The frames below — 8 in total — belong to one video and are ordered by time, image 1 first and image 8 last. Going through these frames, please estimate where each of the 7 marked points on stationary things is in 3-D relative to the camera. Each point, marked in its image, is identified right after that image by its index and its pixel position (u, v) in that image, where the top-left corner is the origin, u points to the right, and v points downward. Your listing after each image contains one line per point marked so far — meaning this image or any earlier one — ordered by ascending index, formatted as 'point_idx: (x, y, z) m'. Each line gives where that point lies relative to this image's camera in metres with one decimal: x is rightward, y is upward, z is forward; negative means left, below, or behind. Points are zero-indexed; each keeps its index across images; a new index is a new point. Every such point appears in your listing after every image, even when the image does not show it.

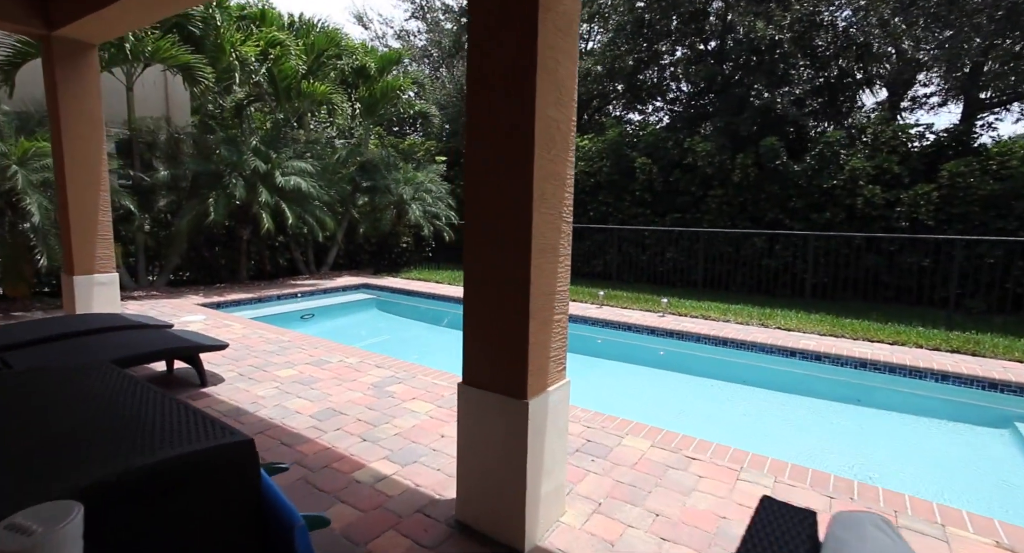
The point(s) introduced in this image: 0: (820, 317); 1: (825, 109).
0: (+3.4, -0.5, +5.8) m
1: (+5.0, +2.7, +8.4) m
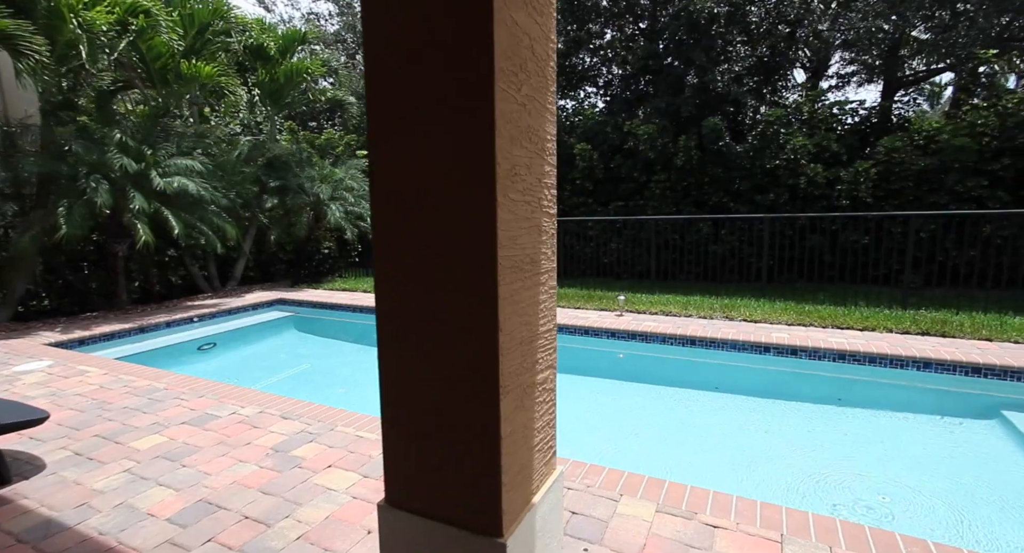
0: (+2.8, -0.3, +5.4) m
1: (+3.9, +2.9, +8.1) m
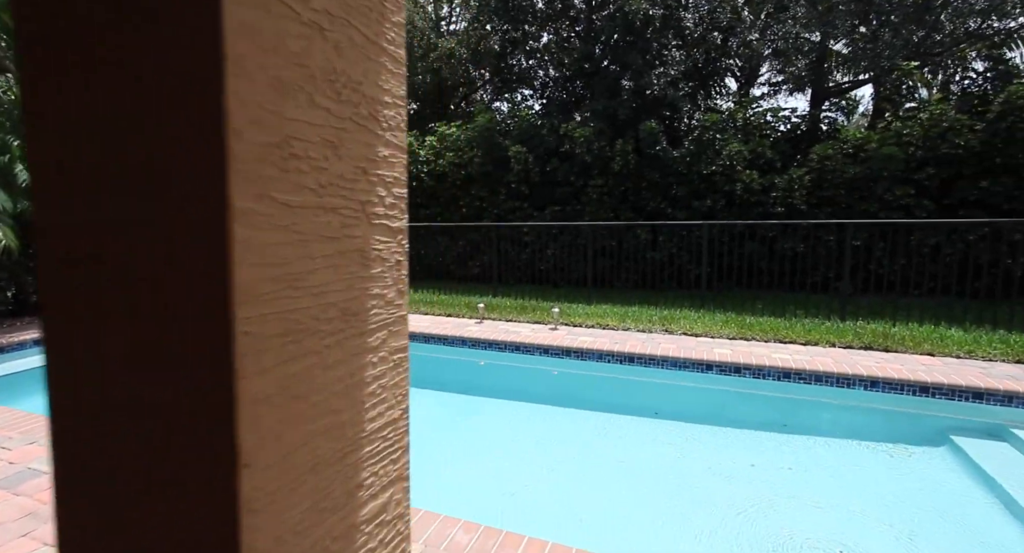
0: (+2.1, -0.4, +5.2) m
1: (+2.8, +2.8, +8.0) m
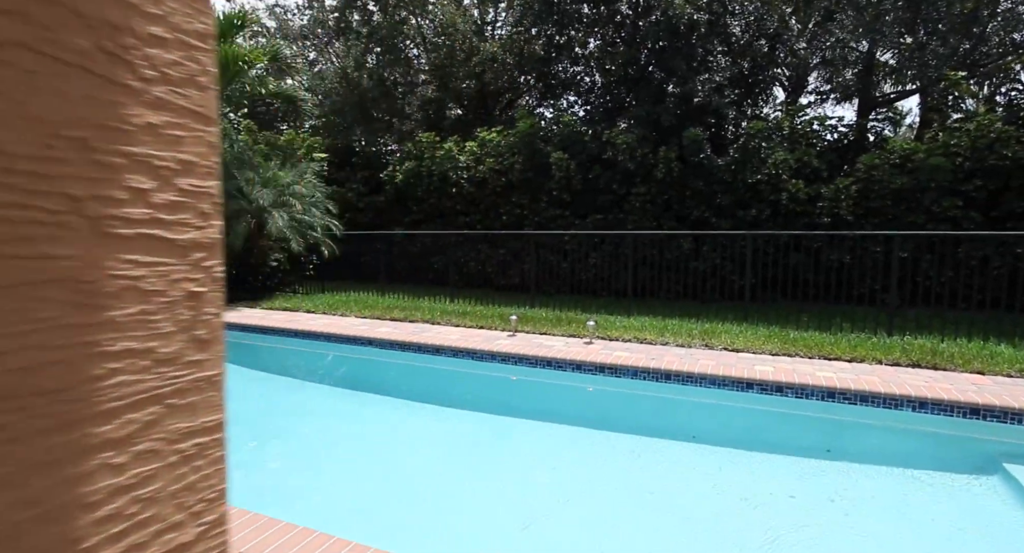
0: (+2.6, -0.5, +5.1) m
1: (+3.5, +2.7, +7.9) m
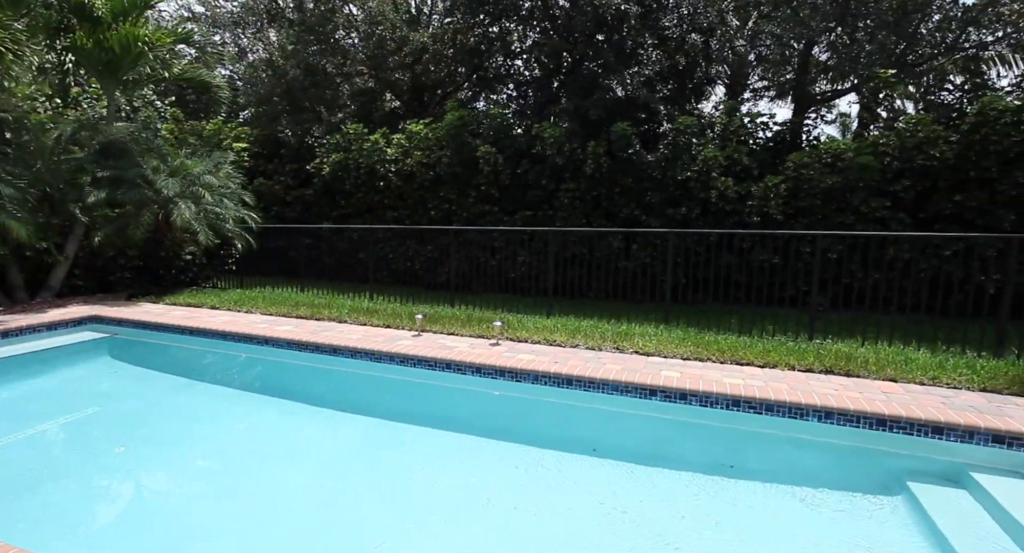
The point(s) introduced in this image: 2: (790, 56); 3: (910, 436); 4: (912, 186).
0: (+1.6, -0.5, +4.8) m
1: (+2.4, +2.7, +7.7) m
2: (+4.0, +3.2, +7.6) m
3: (+2.3, -0.9, +2.9) m
4: (+4.7, +1.1, +6.0) m
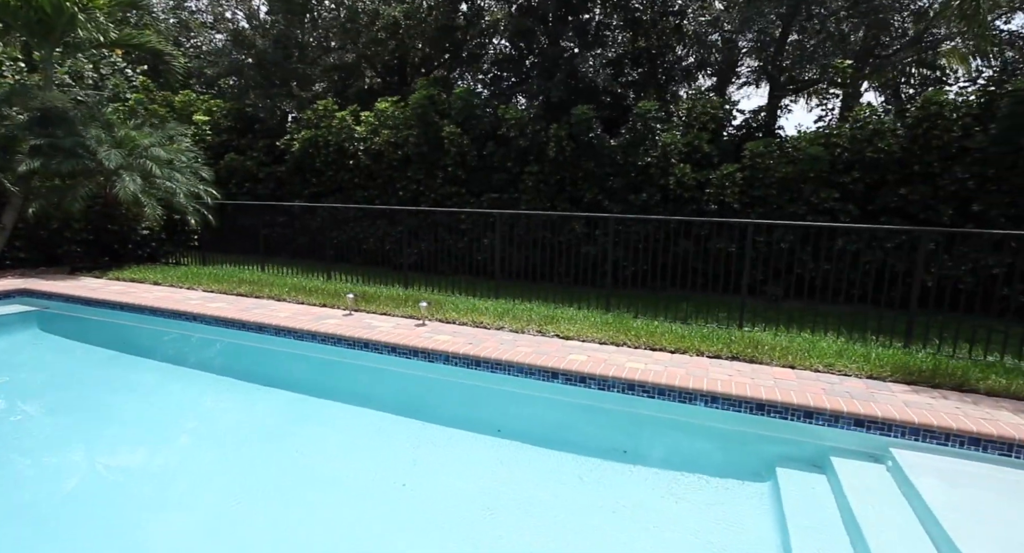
0: (+1.0, -0.4, +5.0) m
1: (+1.9, +2.9, +7.7) m
2: (+3.5, +3.4, +7.5) m
3: (+1.6, -0.9, +3.1) m
4: (+4.1, +1.2, +6.1) m
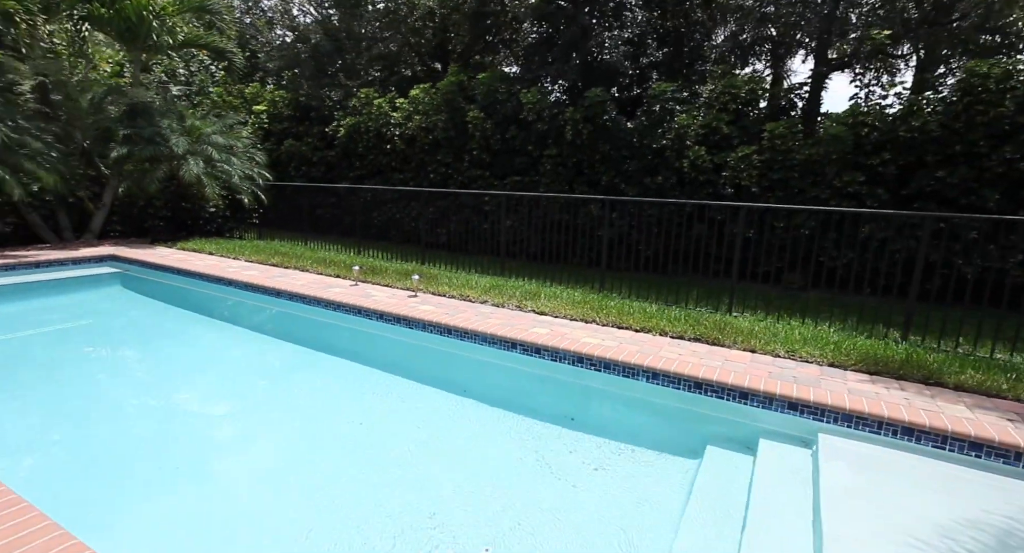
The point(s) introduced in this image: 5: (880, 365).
0: (+0.9, -0.2, +5.0) m
1: (+2.3, +3.1, +7.5) m
2: (+3.9, +3.5, +7.1) m
3: (+1.3, -0.7, +3.1) m
4: (+4.2, +1.3, +5.6) m
5: (+2.3, -0.5, +3.2) m
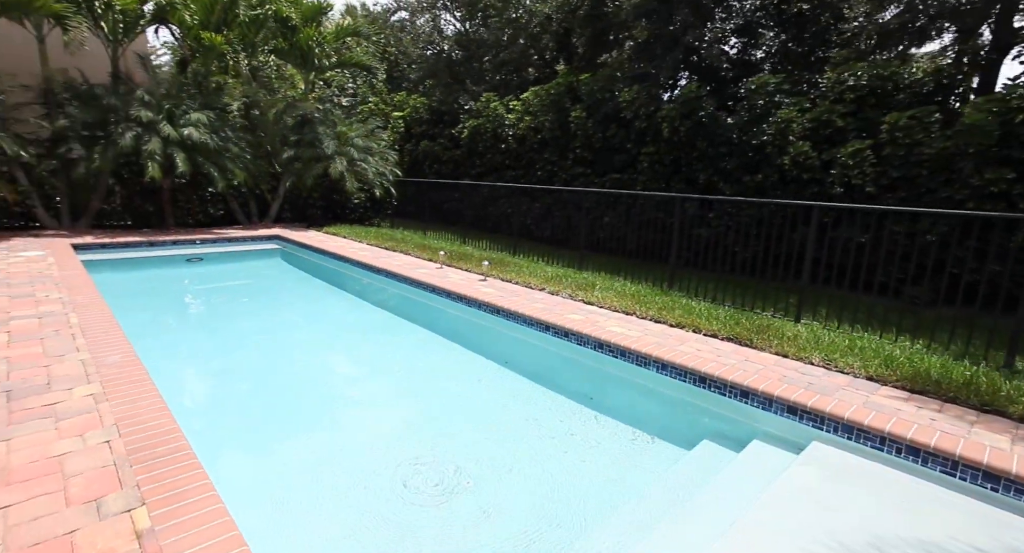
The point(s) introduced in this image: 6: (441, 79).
0: (+1.5, -0.2, +4.9) m
1: (+3.8, +3.0, +6.9) m
2: (+5.2, +3.3, +6.0) m
3: (+1.3, -0.7, +3.0) m
4: (+5.0, +1.1, +4.5) m
5: (+2.3, -0.6, +2.8) m
6: (-1.5, +4.3, +11.4) m
